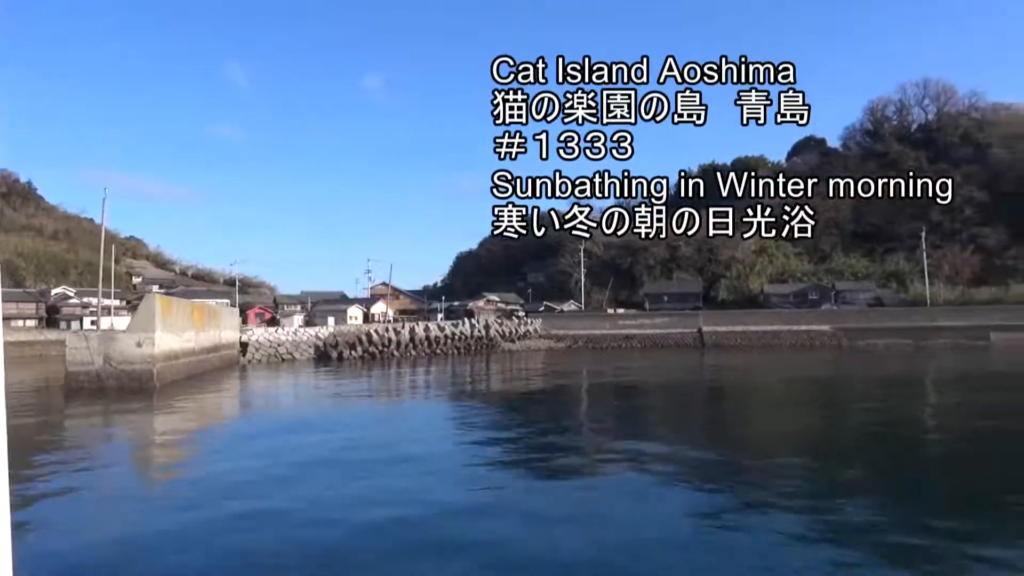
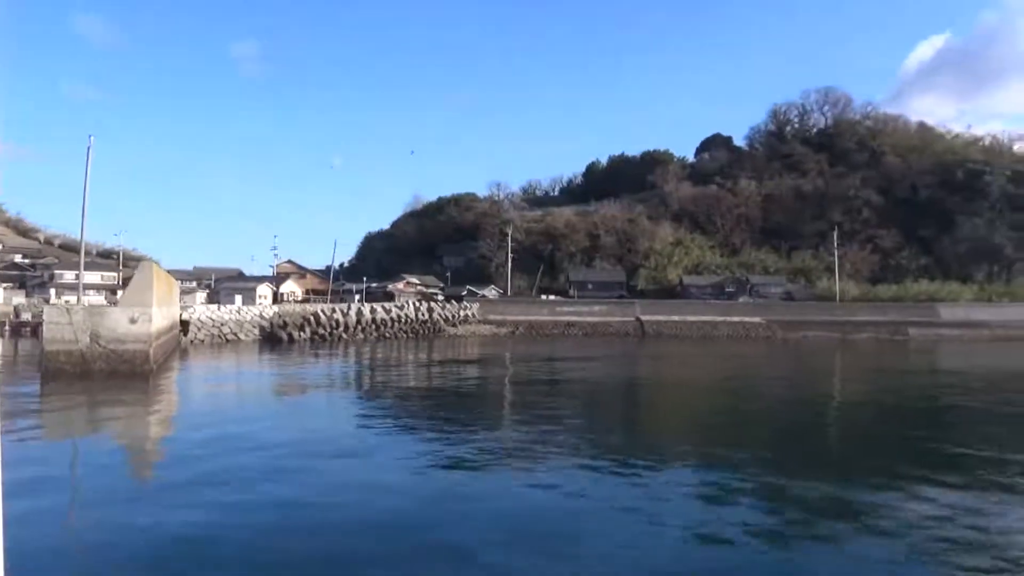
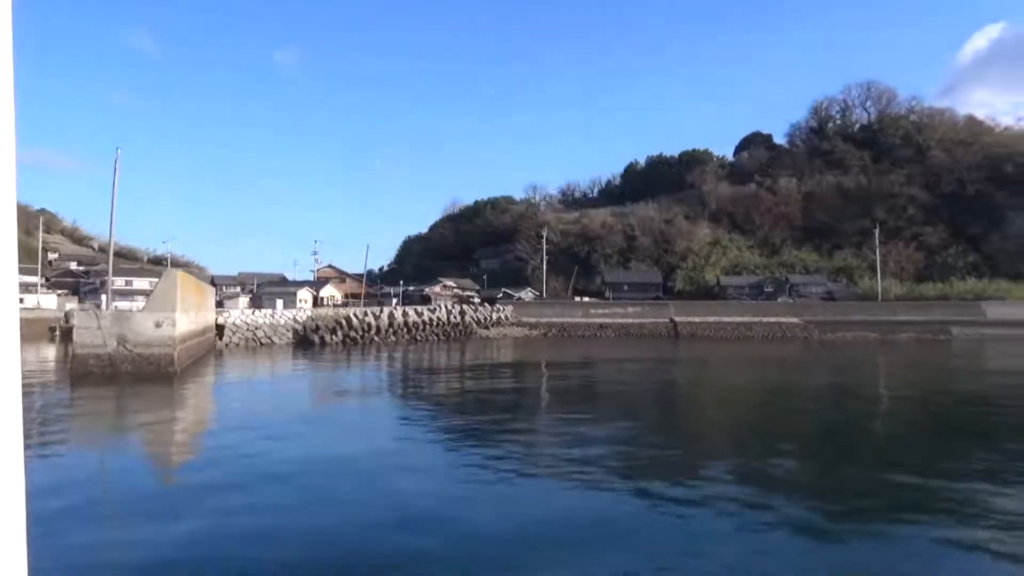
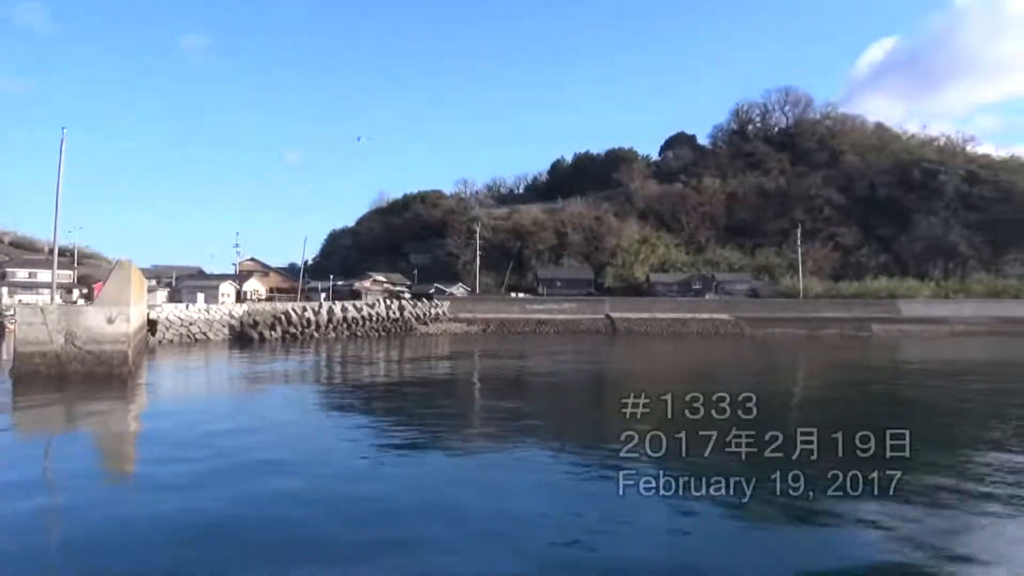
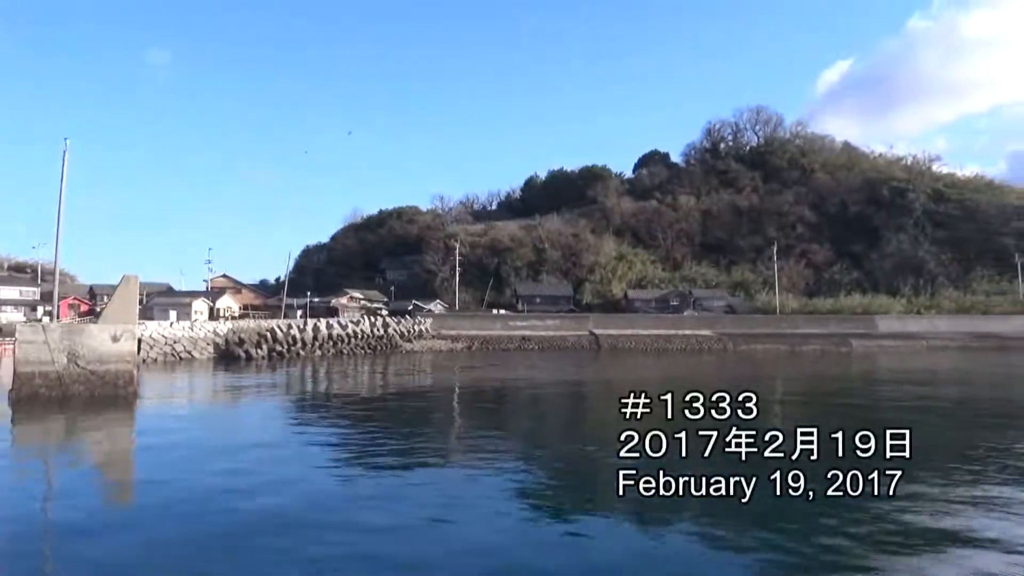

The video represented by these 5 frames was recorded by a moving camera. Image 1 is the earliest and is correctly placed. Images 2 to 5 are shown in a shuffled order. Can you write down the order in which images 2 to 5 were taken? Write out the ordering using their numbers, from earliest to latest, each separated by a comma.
3, 2, 4, 5
